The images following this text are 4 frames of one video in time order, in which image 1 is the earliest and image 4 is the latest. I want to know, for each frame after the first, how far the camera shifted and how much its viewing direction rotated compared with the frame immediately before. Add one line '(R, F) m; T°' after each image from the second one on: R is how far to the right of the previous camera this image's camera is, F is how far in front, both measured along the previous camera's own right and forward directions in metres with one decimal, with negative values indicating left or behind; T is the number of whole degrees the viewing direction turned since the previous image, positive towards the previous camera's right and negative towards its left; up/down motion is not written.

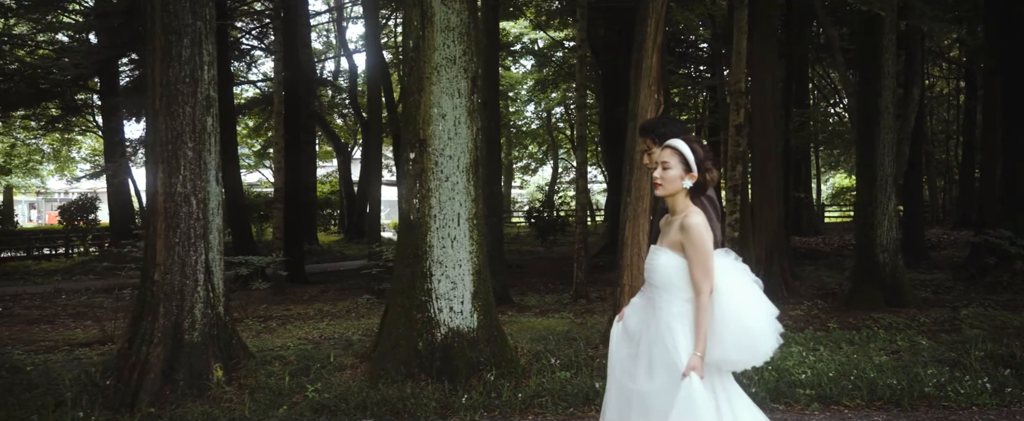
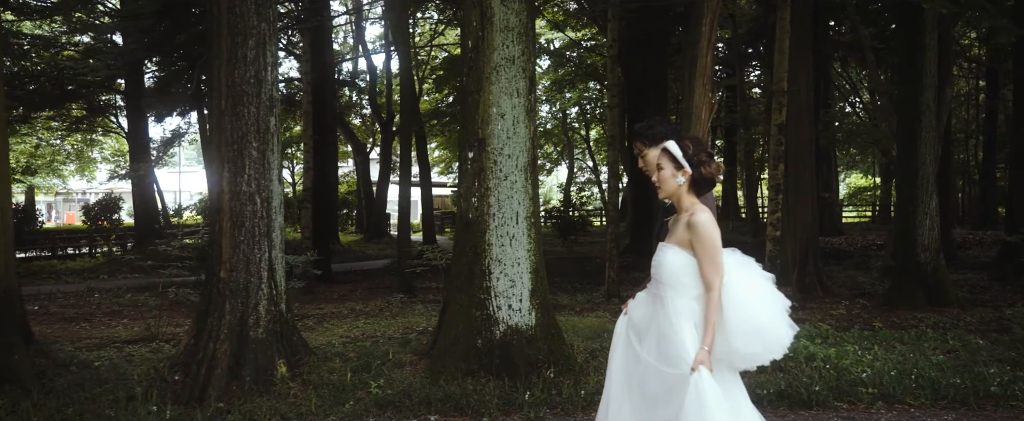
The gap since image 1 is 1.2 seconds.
(-0.4, -0.1) m; -1°
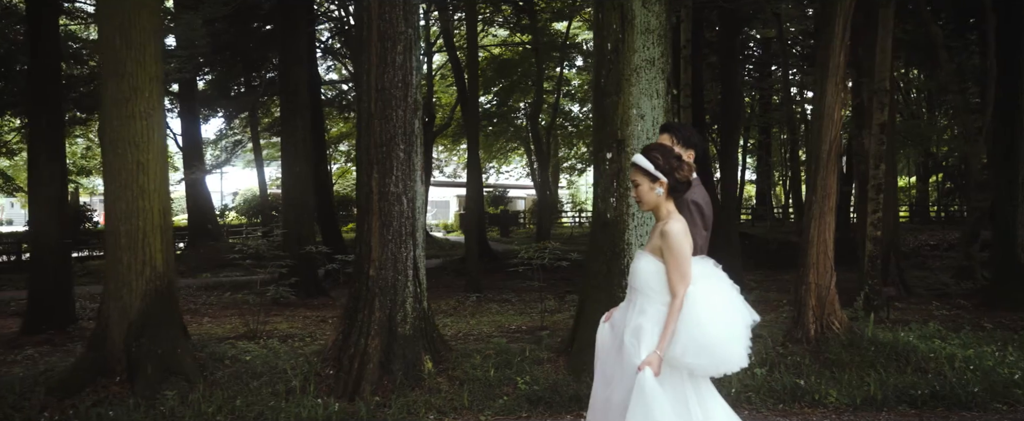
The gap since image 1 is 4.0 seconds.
(-1.1, -0.1) m; -2°
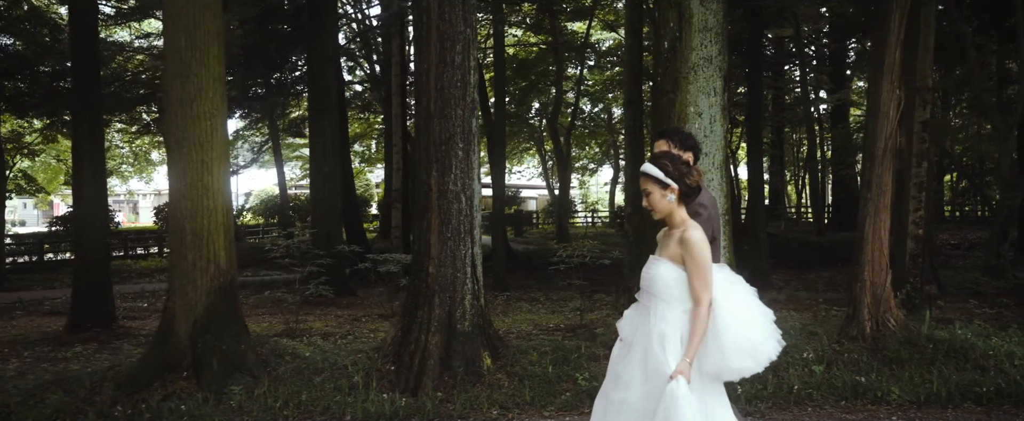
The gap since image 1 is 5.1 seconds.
(-0.5, -0.1) m; -1°
